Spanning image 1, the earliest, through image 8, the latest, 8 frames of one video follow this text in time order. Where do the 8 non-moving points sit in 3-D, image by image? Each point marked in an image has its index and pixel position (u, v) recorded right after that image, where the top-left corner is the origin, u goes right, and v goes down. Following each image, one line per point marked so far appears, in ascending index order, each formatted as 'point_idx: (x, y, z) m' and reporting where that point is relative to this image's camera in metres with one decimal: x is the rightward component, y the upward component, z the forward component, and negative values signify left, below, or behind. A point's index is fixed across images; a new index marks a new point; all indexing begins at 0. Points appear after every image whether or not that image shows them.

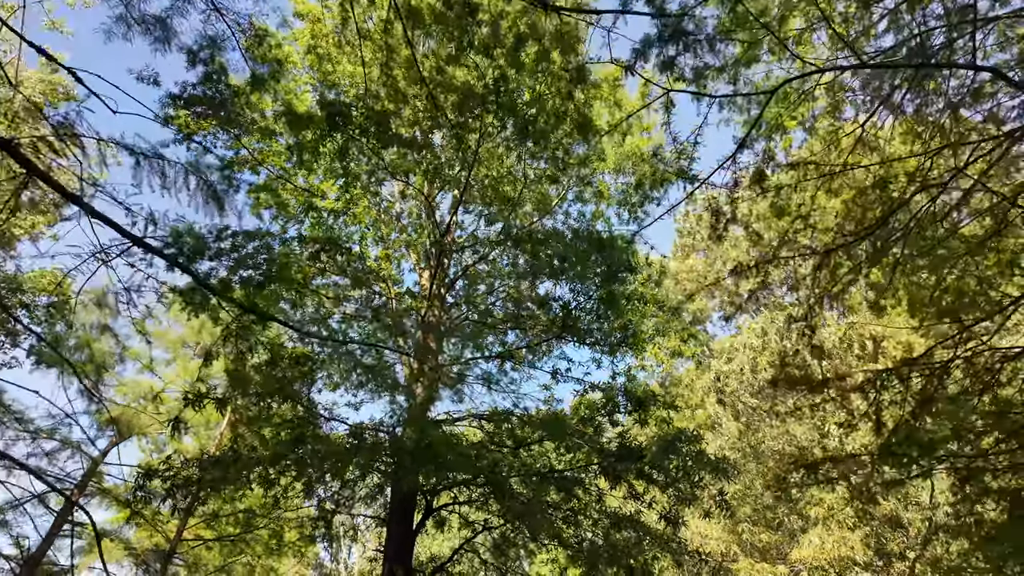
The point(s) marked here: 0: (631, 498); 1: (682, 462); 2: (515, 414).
0: (+1.2, -2.1, +5.9) m
1: (+1.6, -1.6, +5.6) m
2: (0.0, -1.3, +5.9) m
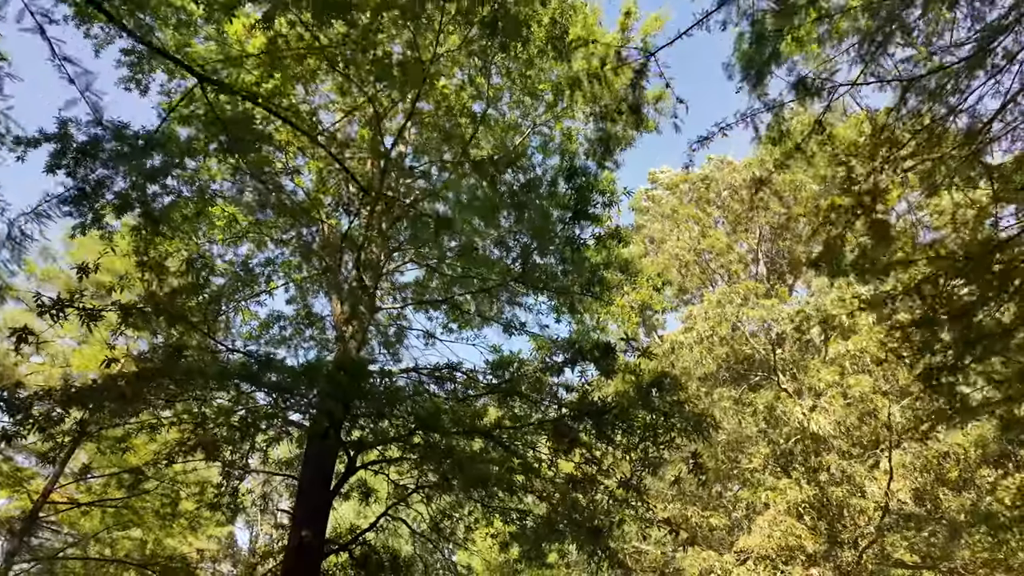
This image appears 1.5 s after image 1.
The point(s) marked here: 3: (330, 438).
0: (+0.6, -1.6, +5.2) m
1: (+1.1, -1.1, +5.0) m
2: (-0.4, -0.7, +5.2) m
3: (-1.4, -1.1, +4.4) m
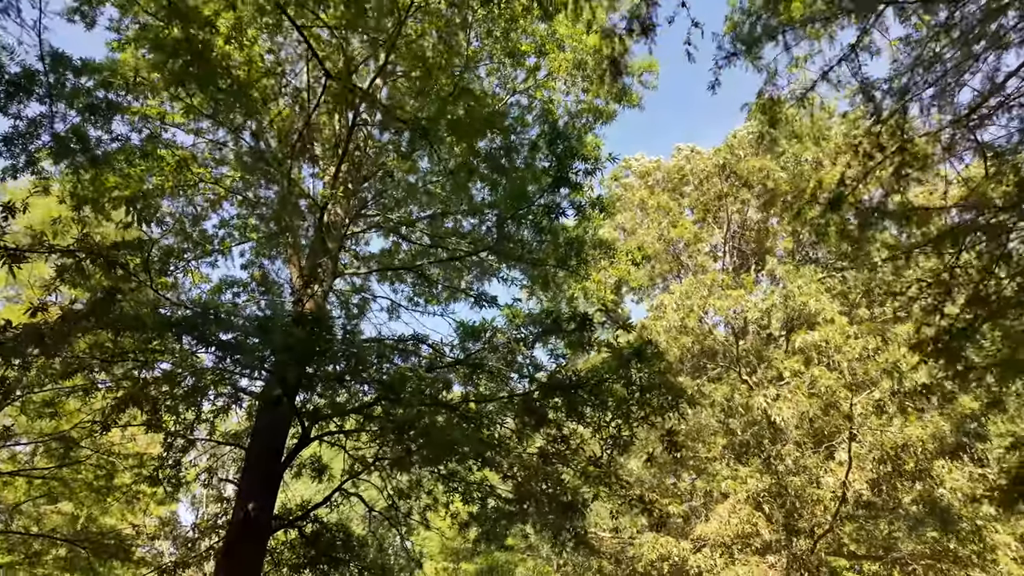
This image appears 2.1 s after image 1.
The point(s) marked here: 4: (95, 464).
0: (+0.3, -1.3, +5.1) m
1: (+0.9, -0.9, +4.8) m
2: (-0.7, -0.4, +4.9) m
3: (-1.6, -0.8, +4.1) m
4: (-4.1, -1.7, +5.9) m
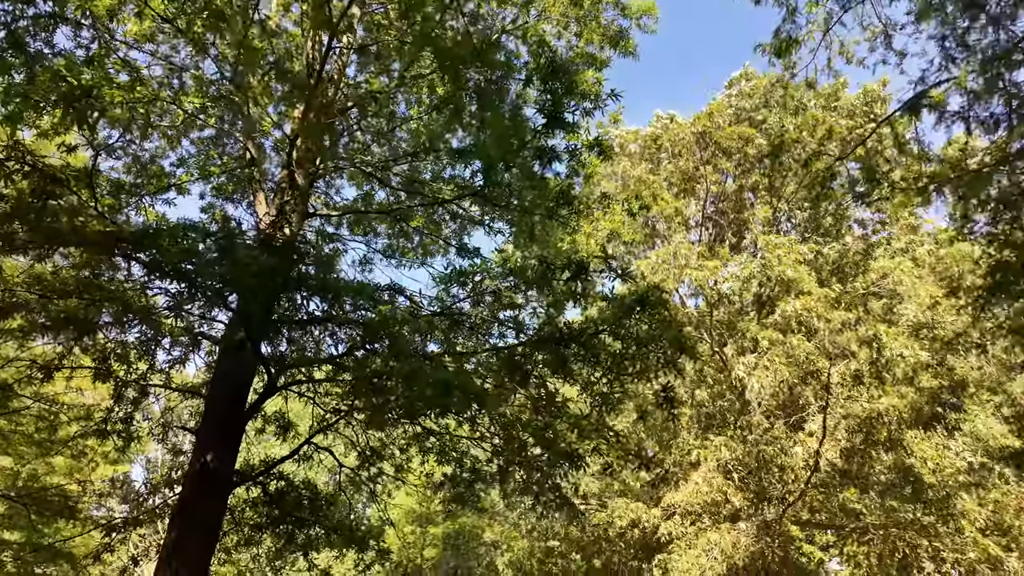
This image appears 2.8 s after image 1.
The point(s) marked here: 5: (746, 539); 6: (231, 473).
0: (+0.2, -0.9, +4.8) m
1: (+0.7, -0.6, +4.6) m
2: (-0.8, 0.0, +4.6) m
3: (-1.7, -0.4, +3.8) m
4: (-4.4, -1.2, +5.5) m
5: (+3.0, -3.1, +7.4) m
6: (-1.8, -1.2, +3.8) m
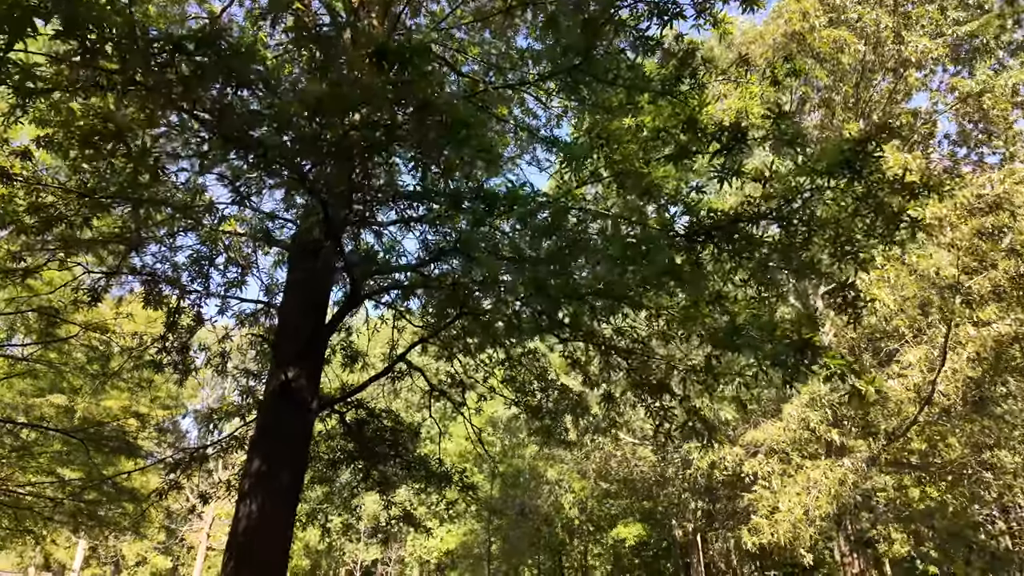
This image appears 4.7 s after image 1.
0: (+0.9, -0.2, +4.2) m
1: (+1.4, +0.1, +3.9) m
2: (-0.1, +0.7, +3.9) m
3: (-1.0, +0.2, +3.1) m
4: (-3.6, -0.5, +5.0) m
5: (+3.9, -2.1, +6.8) m
6: (-1.1, -0.6, +3.2) m
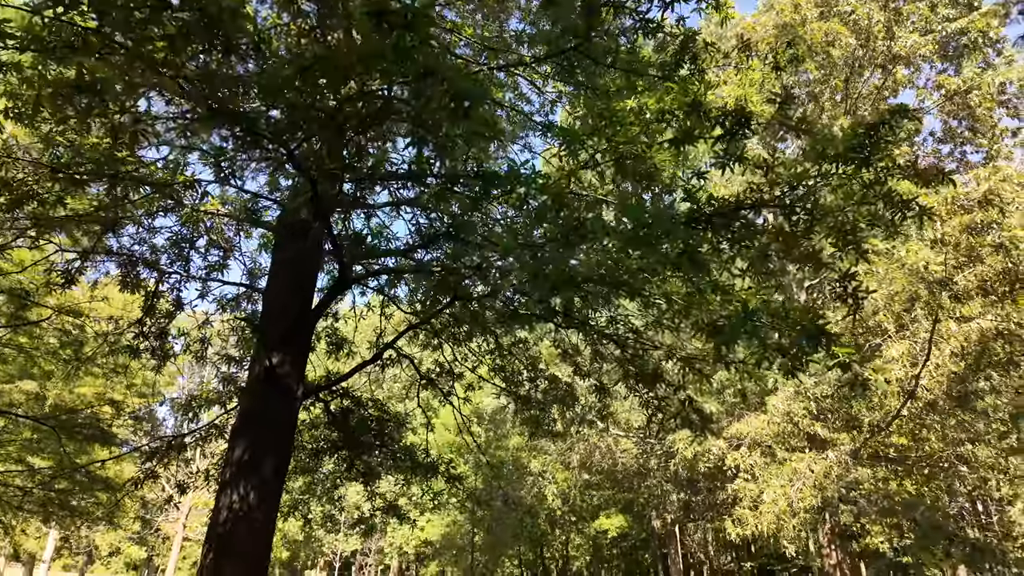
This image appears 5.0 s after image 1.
0: (+0.8, -0.2, +4.1) m
1: (+1.4, +0.2, +3.8) m
2: (-0.2, +0.8, +3.8) m
3: (-1.0, +0.3, +3.0) m
4: (-3.7, -0.3, +4.8) m
5: (+3.7, -2.1, +6.9) m
6: (-1.1, -0.5, +3.1) m
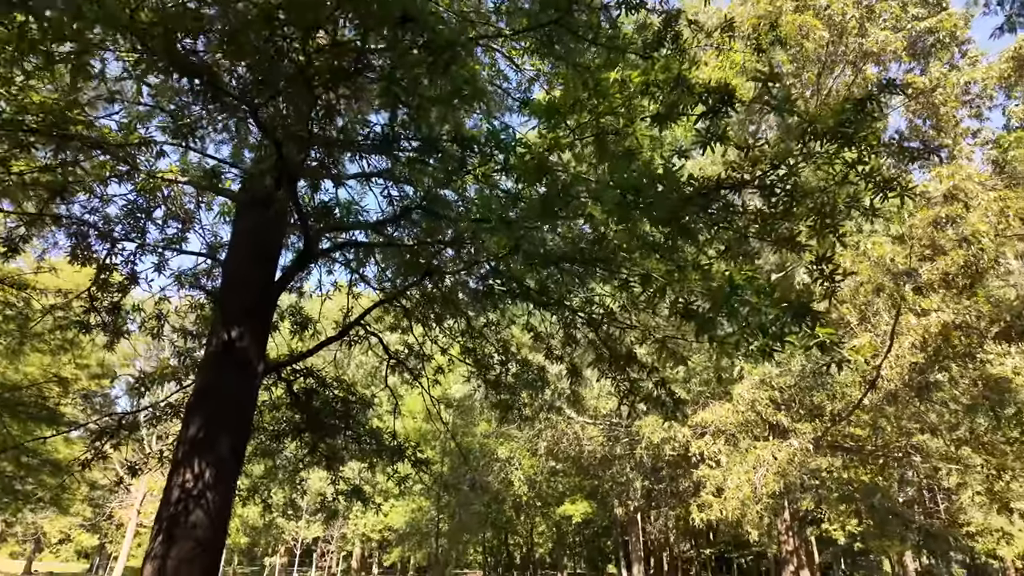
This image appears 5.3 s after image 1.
0: (+0.7, 0.0, +4.1) m
1: (+1.2, +0.3, +3.8) m
2: (-0.3, +0.9, +3.7) m
3: (-1.2, +0.4, +2.9) m
4: (-3.9, -0.1, +4.6) m
5: (+3.3, -2.0, +7.0) m
6: (-1.3, -0.3, +3.0) m
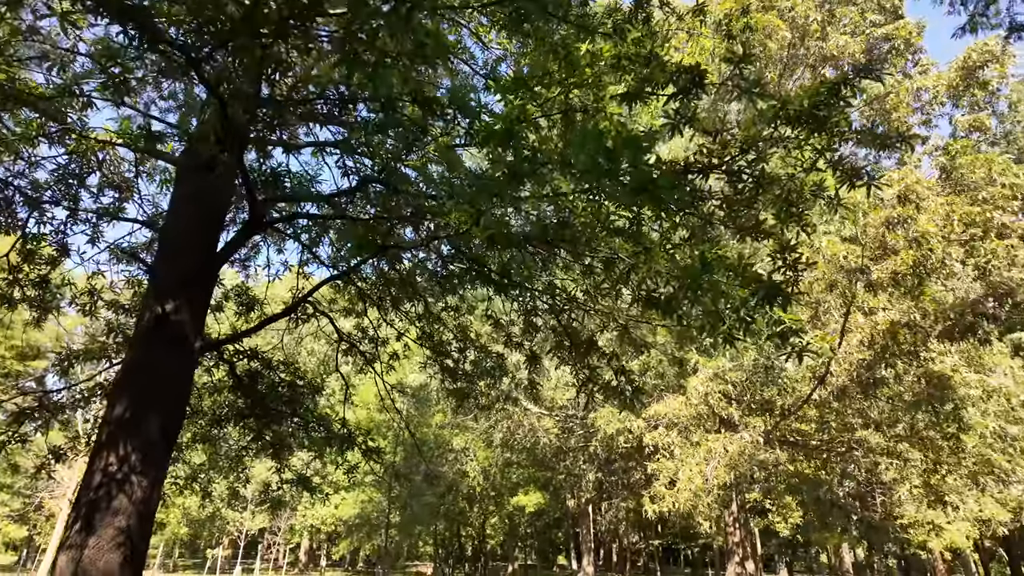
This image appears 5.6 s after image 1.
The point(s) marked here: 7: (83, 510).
0: (+0.4, 0.0, +4.0) m
1: (+1.0, +0.4, +3.8) m
2: (-0.5, +1.0, +3.5) m
3: (-1.3, +0.6, +2.7) m
4: (-4.2, +0.1, +4.2) m
5: (+2.8, -1.9, +7.1) m
6: (-1.5, -0.2, +2.8) m
7: (-1.7, -0.9, +2.3) m
